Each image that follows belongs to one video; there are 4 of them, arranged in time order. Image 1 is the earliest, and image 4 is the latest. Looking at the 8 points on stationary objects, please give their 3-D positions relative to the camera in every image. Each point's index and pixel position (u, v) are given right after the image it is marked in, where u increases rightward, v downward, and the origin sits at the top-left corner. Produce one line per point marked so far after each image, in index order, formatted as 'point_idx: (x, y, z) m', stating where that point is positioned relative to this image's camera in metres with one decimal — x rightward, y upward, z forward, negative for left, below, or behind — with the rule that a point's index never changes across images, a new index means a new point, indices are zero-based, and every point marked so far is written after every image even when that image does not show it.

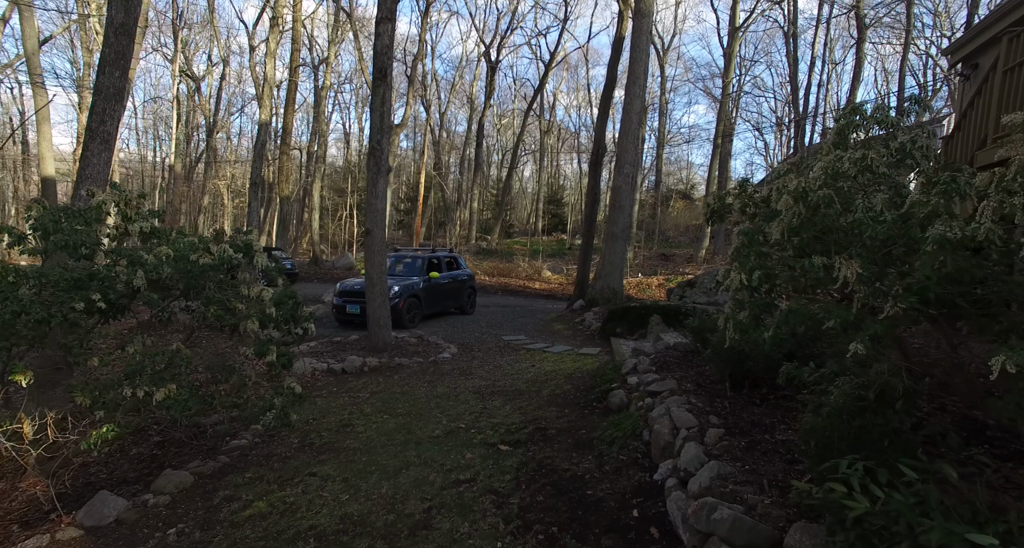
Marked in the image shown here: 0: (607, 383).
0: (+1.1, -1.2, +6.3) m
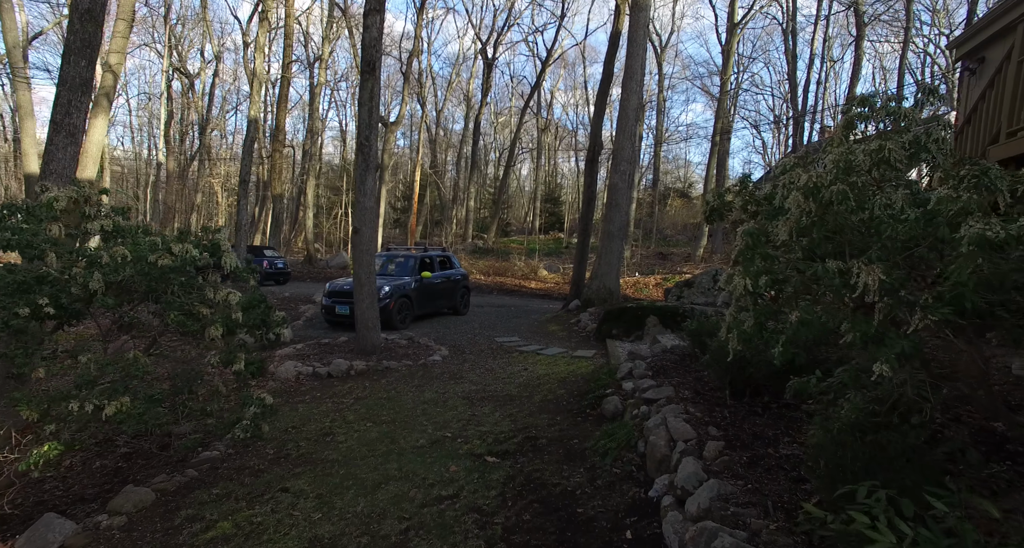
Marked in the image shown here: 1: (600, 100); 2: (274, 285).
0: (+1.0, -1.3, +6.0) m
1: (+2.2, +4.4, +13.8) m
2: (-8.2, -0.4, +19.0) m
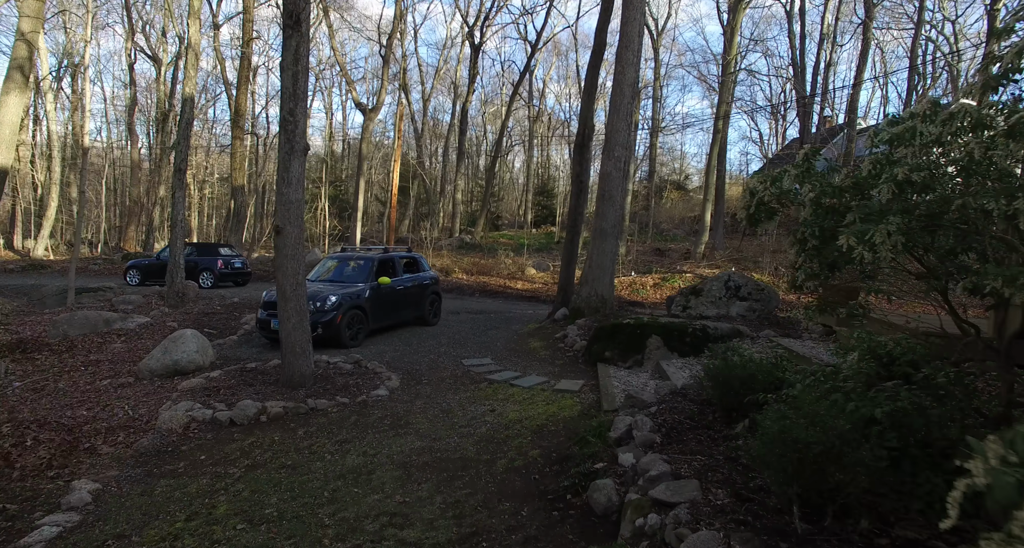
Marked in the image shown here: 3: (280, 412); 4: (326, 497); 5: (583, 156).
0: (+0.6, -1.4, +4.2) m
1: (+1.7, +4.3, +11.9) m
2: (-8.8, -0.4, +17.1) m
3: (-2.5, -1.5, +5.8) m
4: (-1.4, -1.6, +4.1) m
5: (+1.5, +2.5, +11.7) m
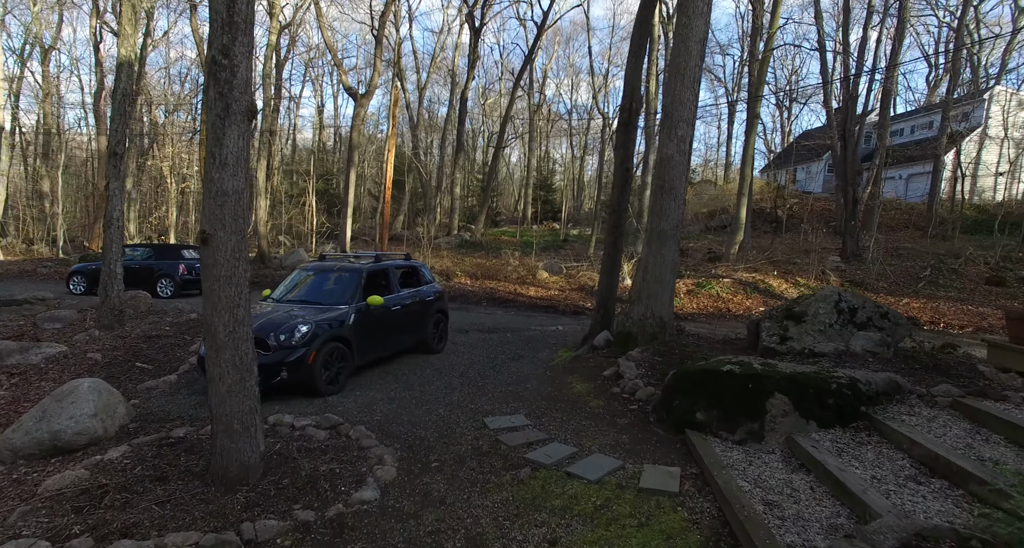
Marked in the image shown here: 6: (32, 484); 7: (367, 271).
0: (+1.1, -1.7, +1.8) m
1: (+2.2, +4.1, +9.4) m
2: (-8.4, -0.6, +14.6) m
3: (-2.0, -1.7, +3.4) m
4: (-0.9, -1.9, +1.6) m
5: (+1.9, +2.3, +9.2) m
6: (-3.7, -1.6, +4.3) m
7: (-2.1, 0.0, +7.8) m
